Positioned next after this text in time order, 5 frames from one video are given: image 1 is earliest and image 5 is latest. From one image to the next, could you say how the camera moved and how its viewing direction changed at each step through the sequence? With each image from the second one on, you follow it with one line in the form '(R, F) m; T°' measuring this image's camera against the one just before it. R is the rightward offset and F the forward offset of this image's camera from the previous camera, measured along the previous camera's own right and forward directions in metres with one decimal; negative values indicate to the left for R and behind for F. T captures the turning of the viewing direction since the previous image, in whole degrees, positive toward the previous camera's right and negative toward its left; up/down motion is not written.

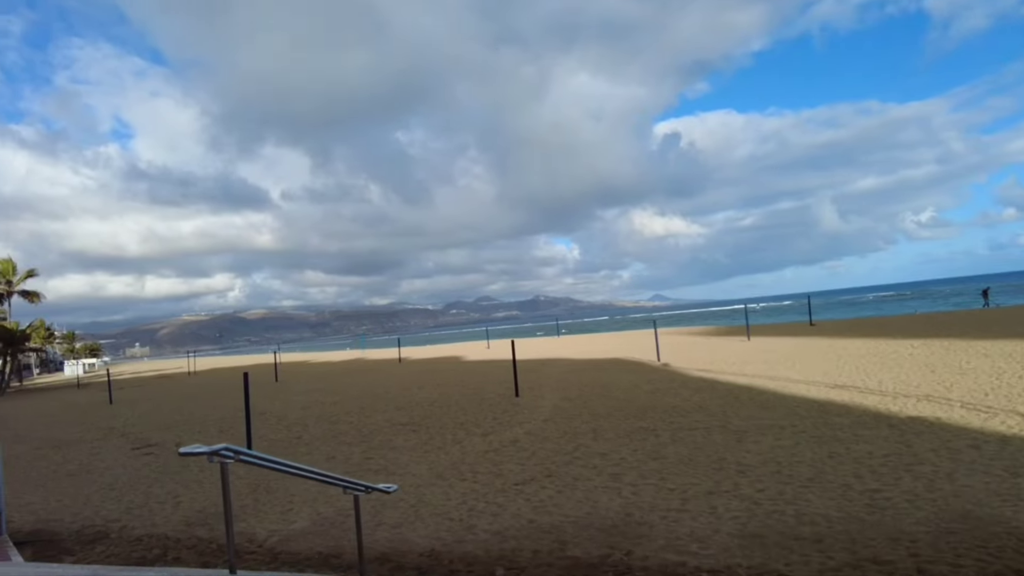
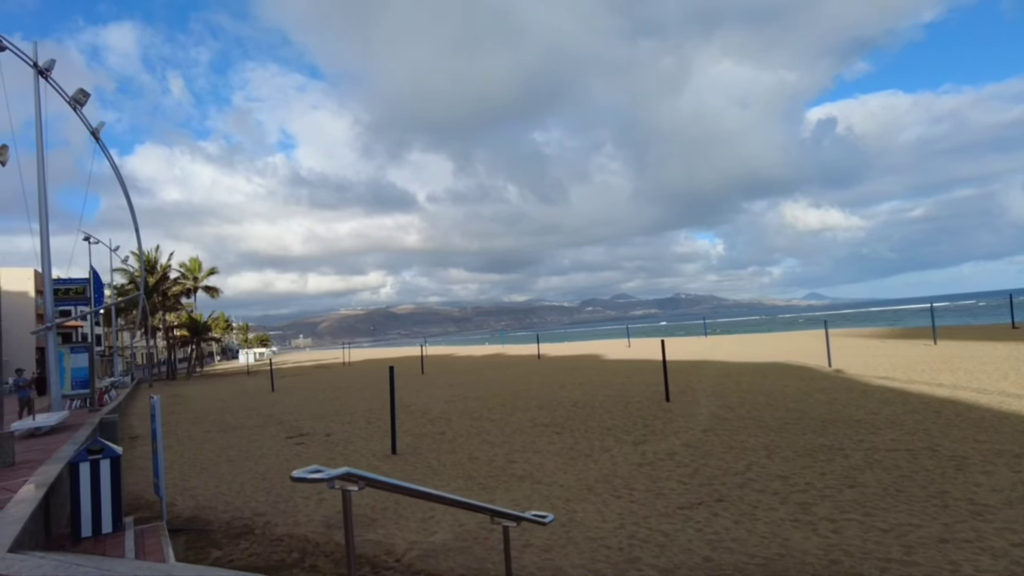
(-0.2, +0.7) m; -12°
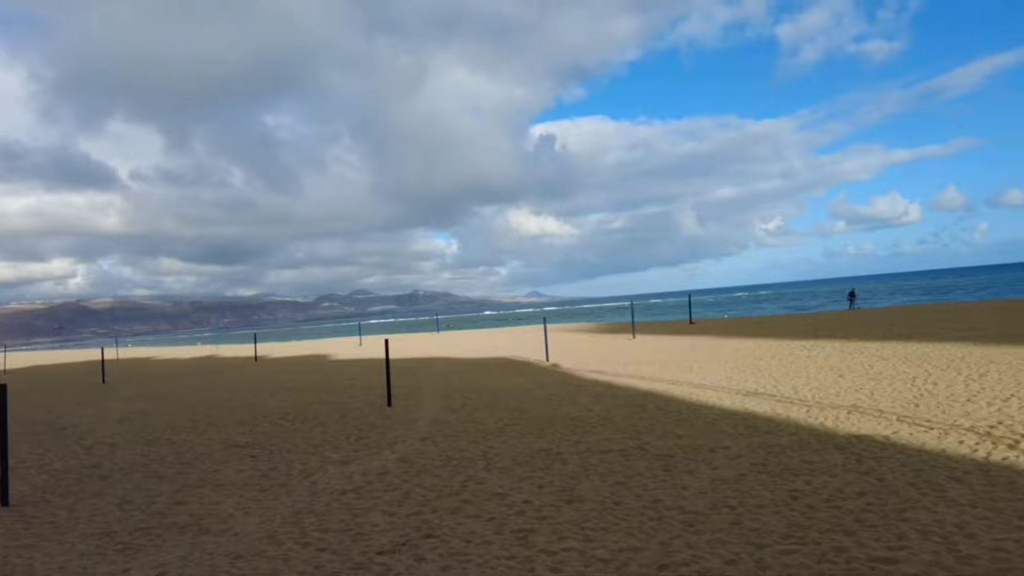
(+0.5, +1.1) m; +23°
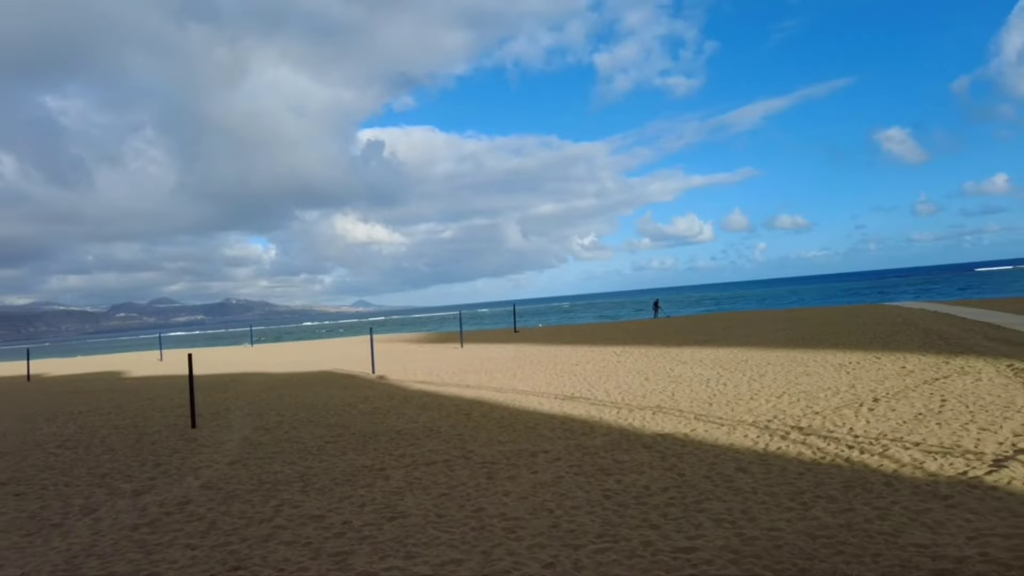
(0.0, +0.1) m; +15°
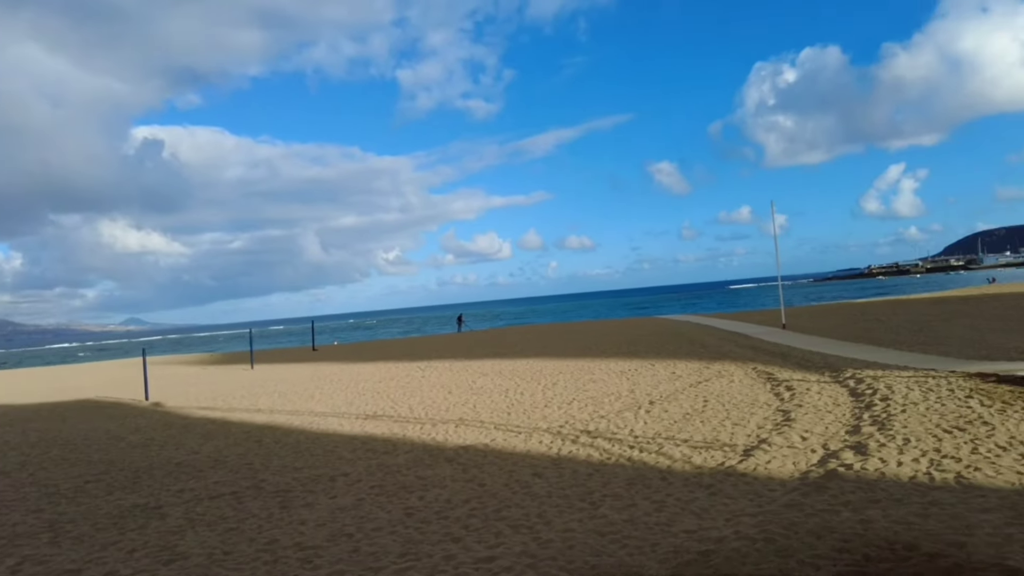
(0.0, 0.0) m; +17°
